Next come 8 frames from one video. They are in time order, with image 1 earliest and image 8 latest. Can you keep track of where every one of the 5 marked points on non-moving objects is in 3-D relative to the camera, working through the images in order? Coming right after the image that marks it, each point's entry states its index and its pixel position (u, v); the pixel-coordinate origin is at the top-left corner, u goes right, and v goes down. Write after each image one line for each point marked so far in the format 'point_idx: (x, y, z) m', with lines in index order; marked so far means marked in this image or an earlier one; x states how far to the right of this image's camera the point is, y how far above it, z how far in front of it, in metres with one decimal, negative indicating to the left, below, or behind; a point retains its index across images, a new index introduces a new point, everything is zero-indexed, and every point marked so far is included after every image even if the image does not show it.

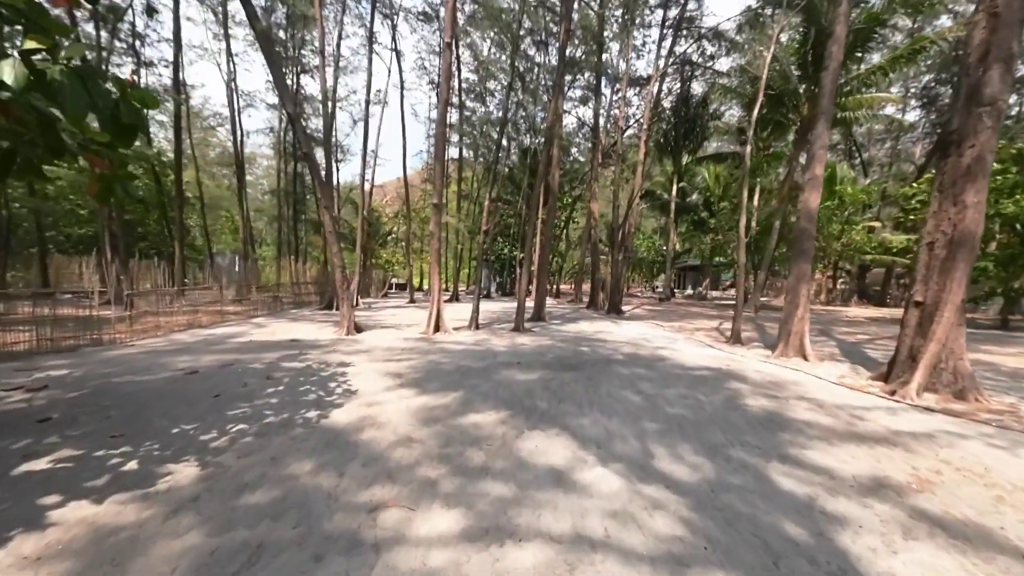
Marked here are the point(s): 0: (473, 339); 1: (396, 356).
0: (-1.1, -1.5, +11.7) m
1: (-2.6, -1.6, +9.0) m
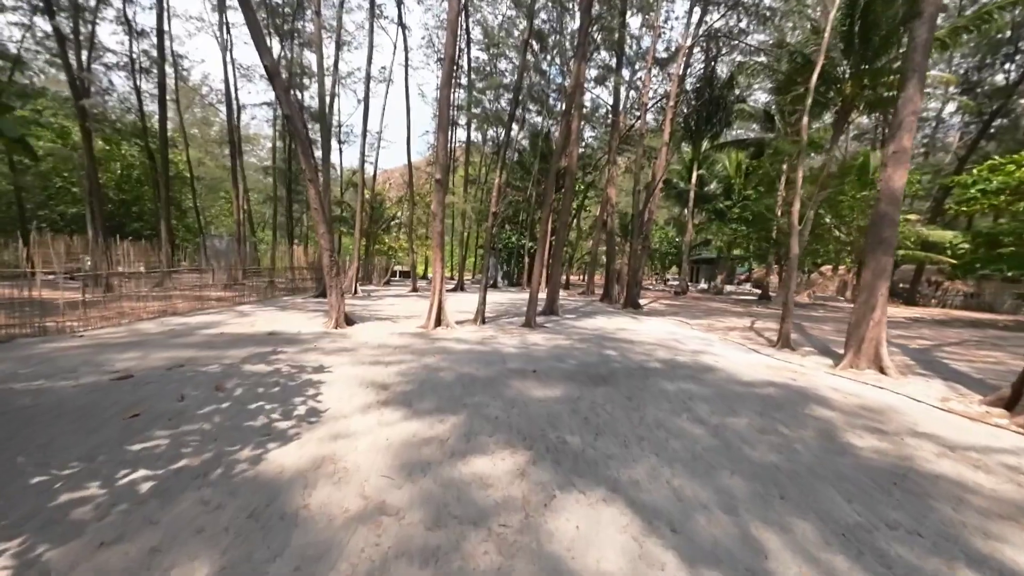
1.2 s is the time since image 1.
0: (-0.8, -1.2, +10.2) m
1: (-2.4, -1.3, +7.5) m
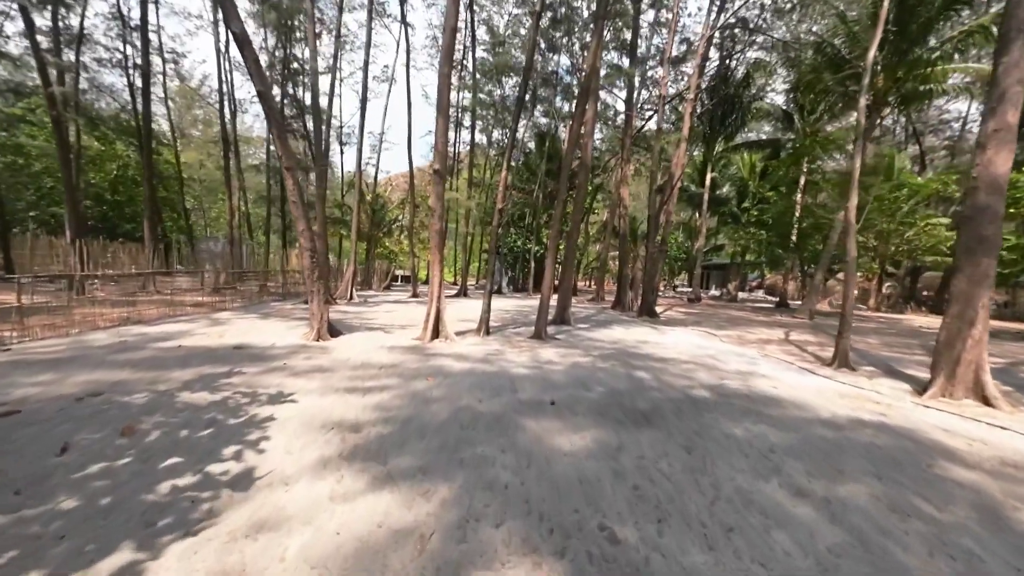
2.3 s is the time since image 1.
0: (-0.6, -1.4, +8.8) m
1: (-2.2, -1.4, +6.1) m
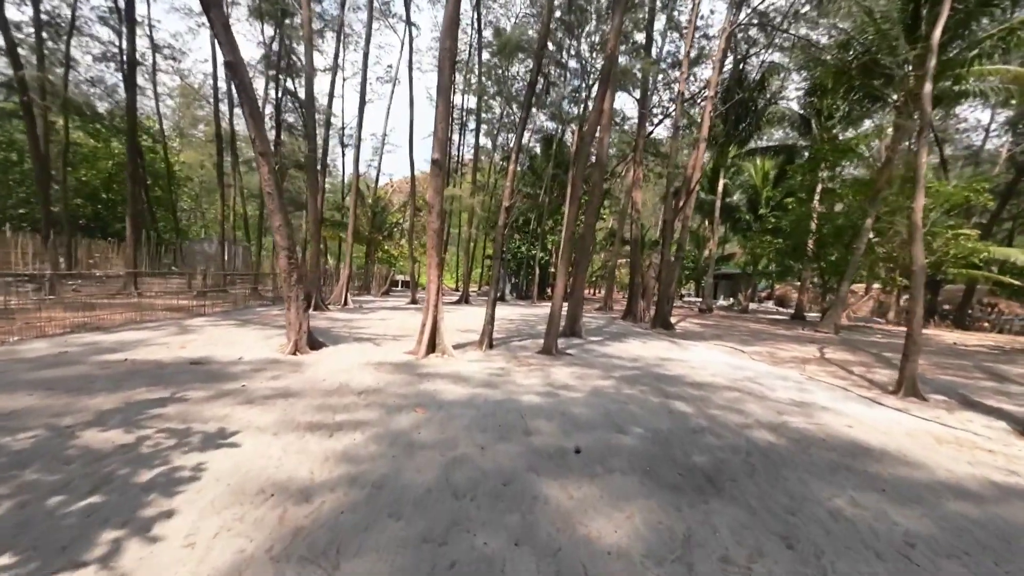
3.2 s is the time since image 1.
0: (-0.5, -1.6, +7.5) m
1: (-2.1, -1.5, +4.8) m
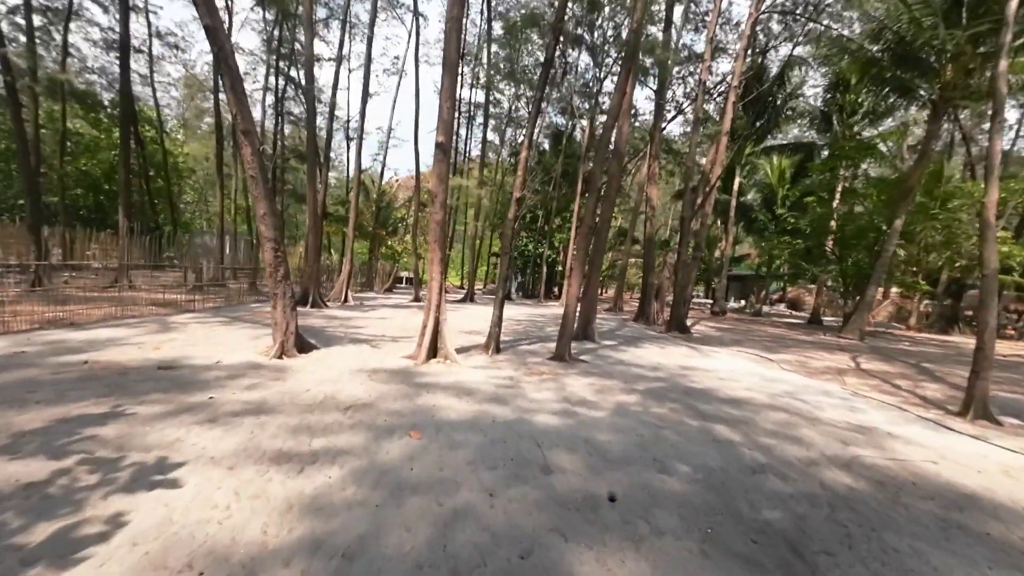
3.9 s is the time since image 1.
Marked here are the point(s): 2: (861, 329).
0: (-0.3, -1.5, +6.7) m
1: (-1.9, -1.5, +4.0) m
2: (+16.6, -2.0, +18.7) m
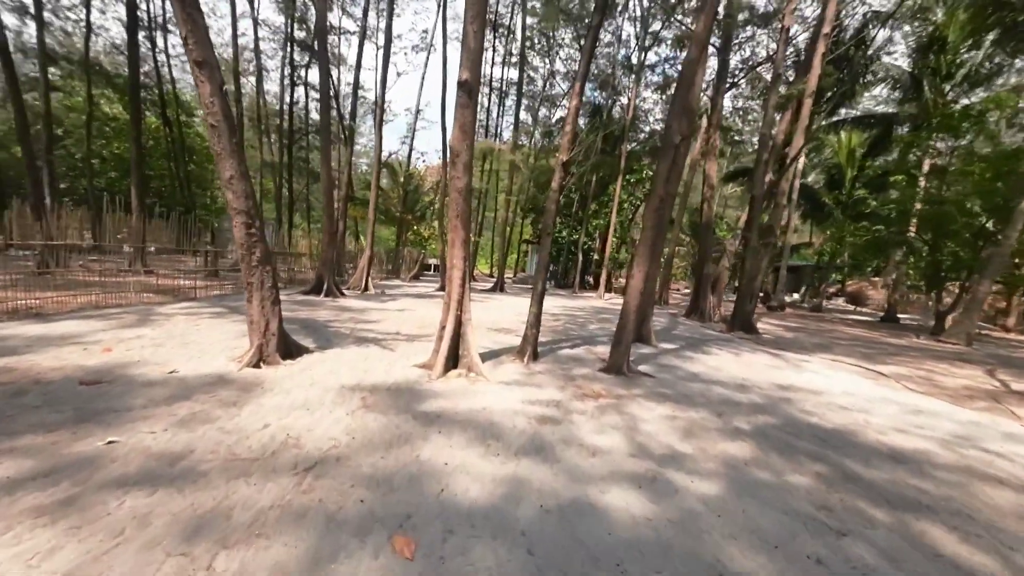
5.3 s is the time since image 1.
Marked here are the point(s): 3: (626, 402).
0: (+0.2, -1.4, +4.8) m
1: (-1.6, -1.4, +2.3) m
2: (+18.0, -1.8, +15.5) m
3: (+1.5, -1.5, +5.3) m
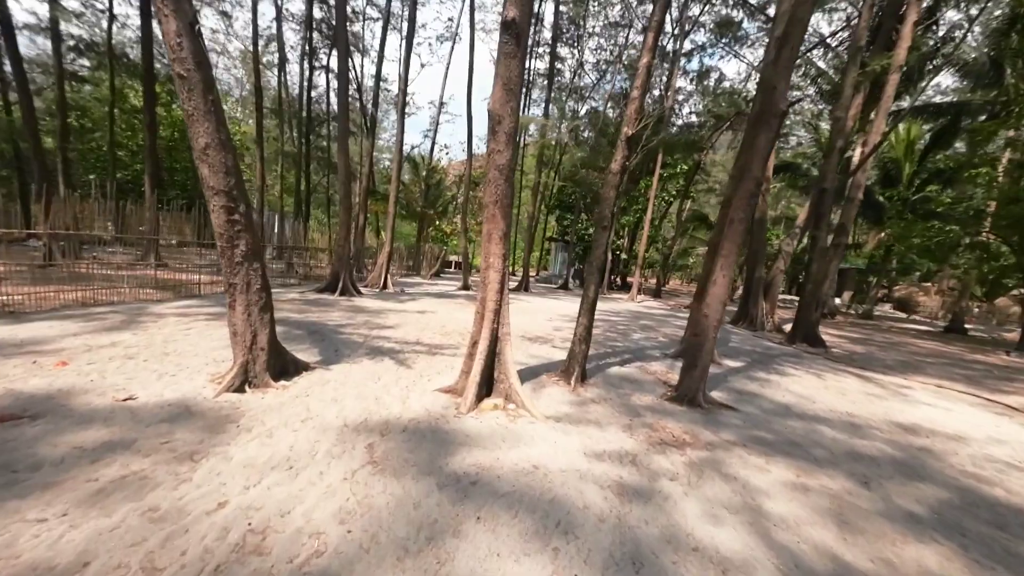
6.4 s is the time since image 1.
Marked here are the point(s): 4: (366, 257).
0: (+0.8, -1.5, +3.5) m
1: (-1.2, -1.5, +1.0) m
2: (+19.0, -2.1, +13.3) m
3: (+2.1, -1.6, +3.9) m
4: (-7.3, +1.6, +19.7) m
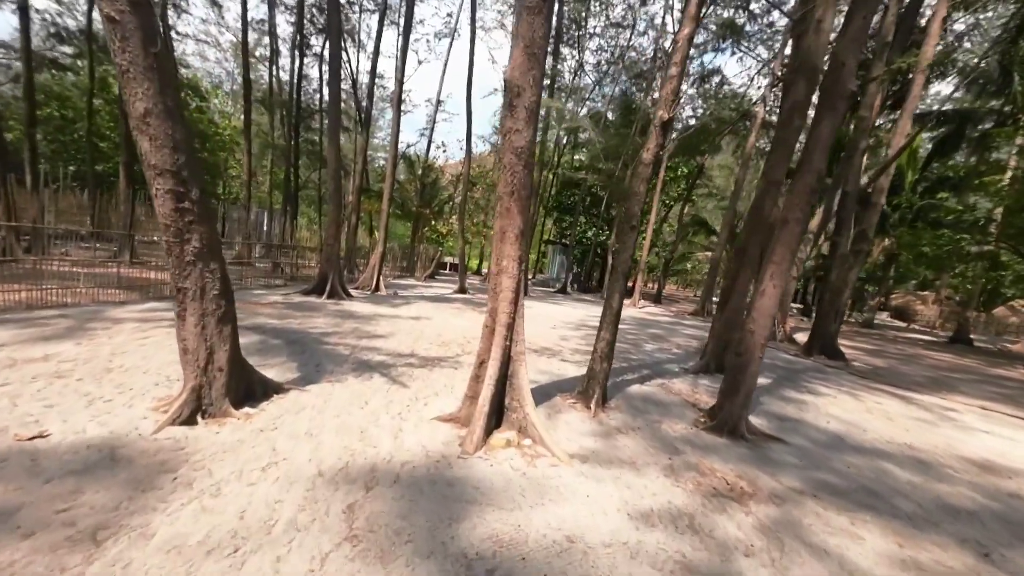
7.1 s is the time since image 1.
0: (+0.9, -1.6, +2.6) m
1: (-0.9, -1.6, +0.2) m
2: (+19.0, -2.6, +12.8) m
3: (+2.2, -1.8, +3.1) m
4: (-7.3, +1.5, +18.8) m
